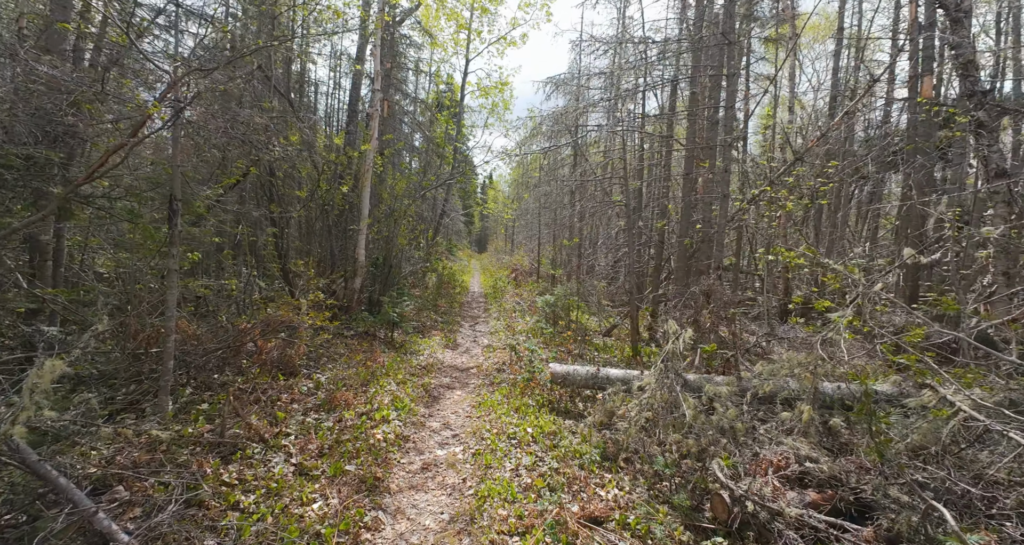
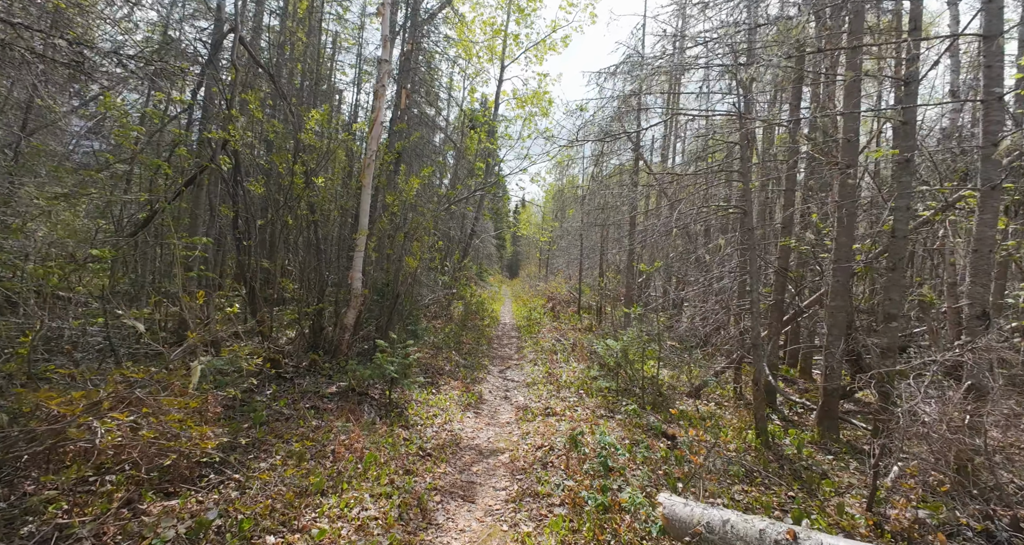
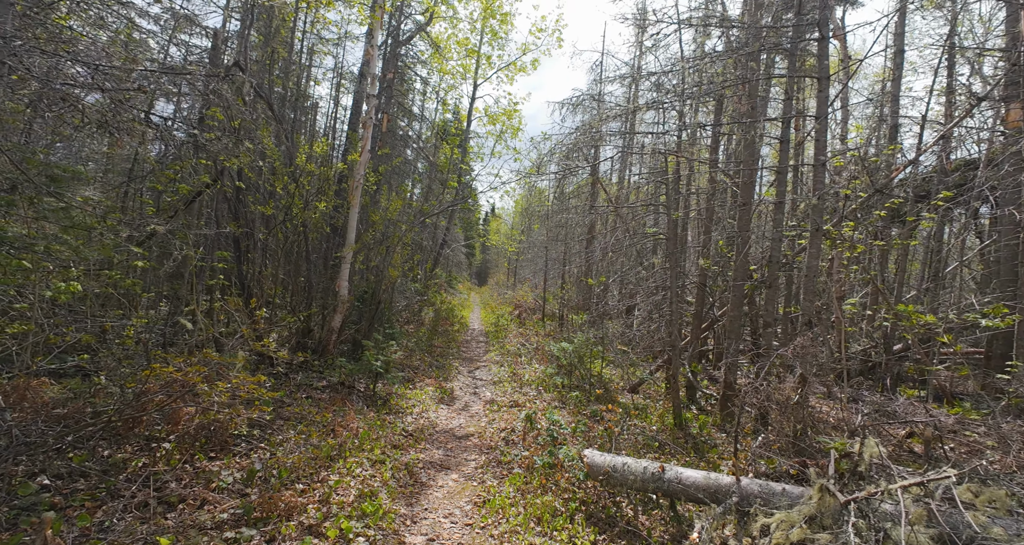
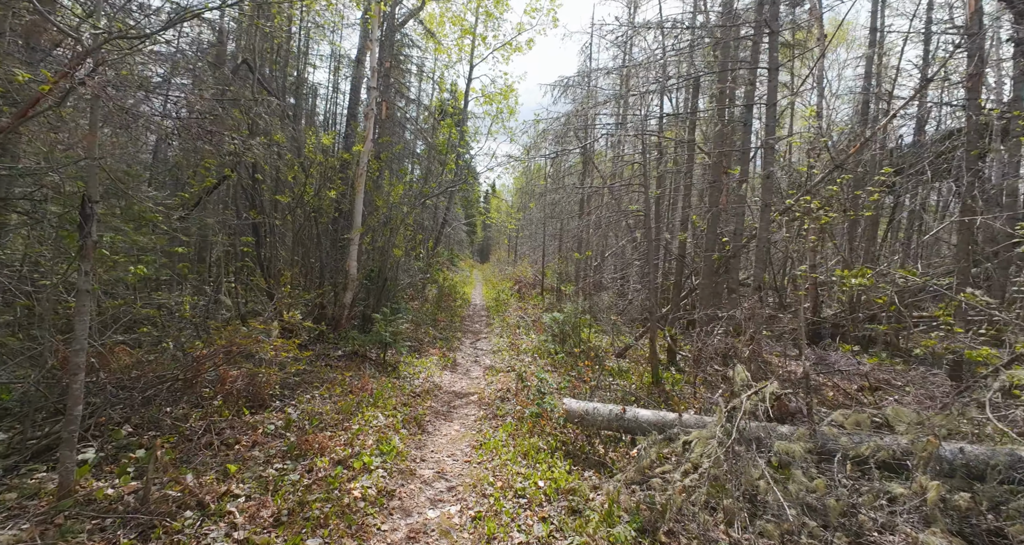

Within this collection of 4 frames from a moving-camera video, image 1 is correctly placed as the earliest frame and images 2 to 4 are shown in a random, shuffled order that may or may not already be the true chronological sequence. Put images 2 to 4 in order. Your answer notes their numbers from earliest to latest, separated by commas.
4, 3, 2
